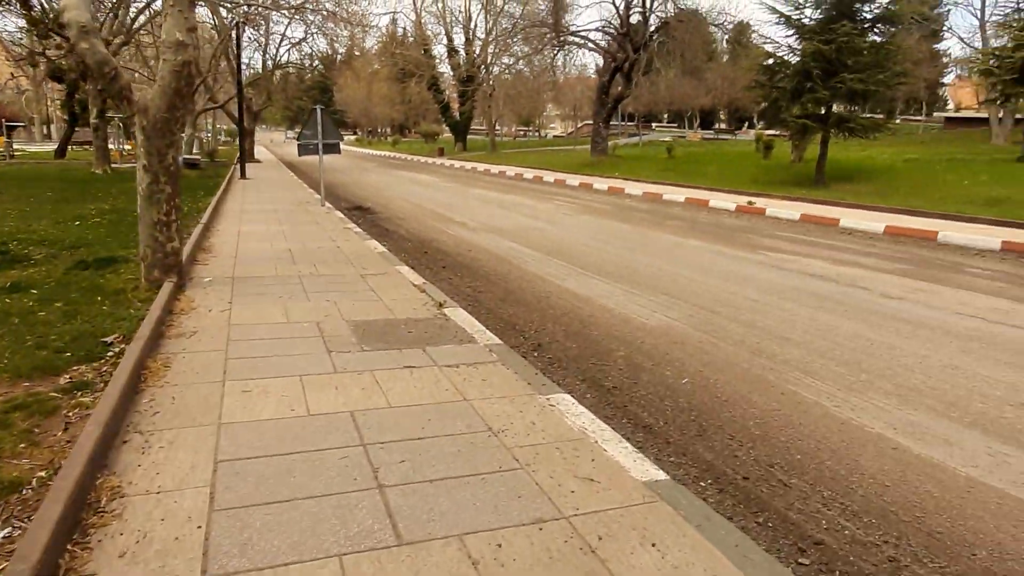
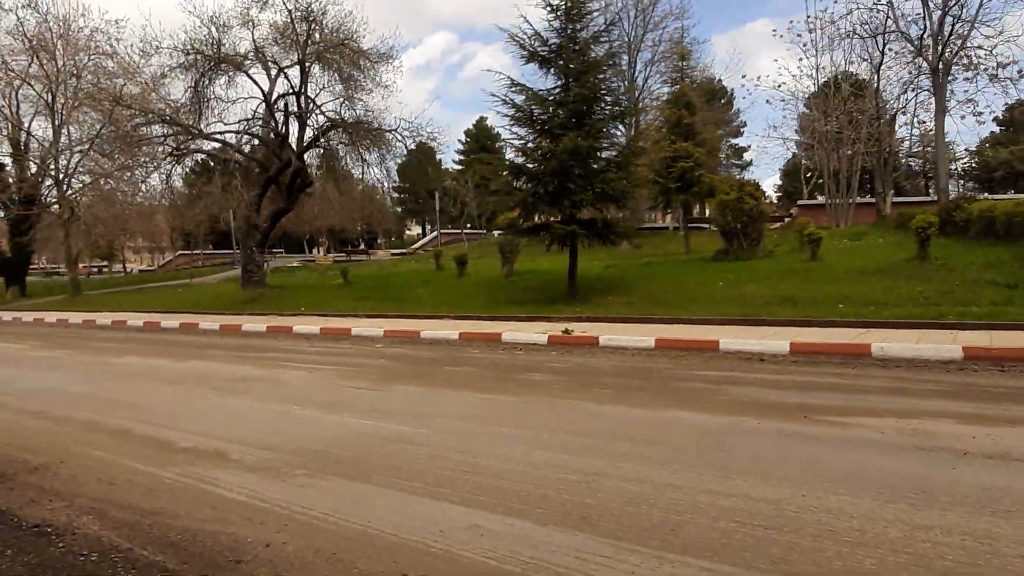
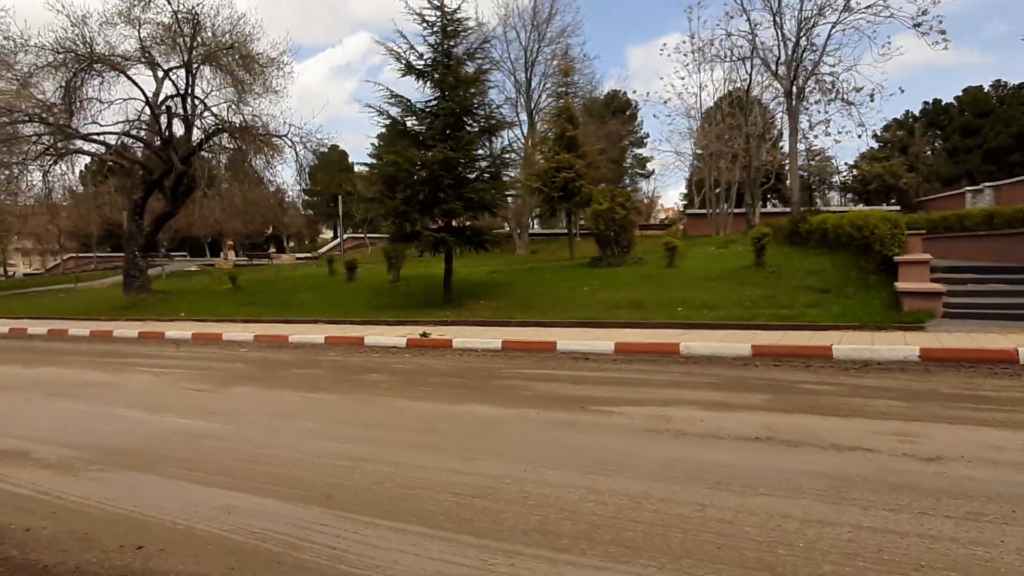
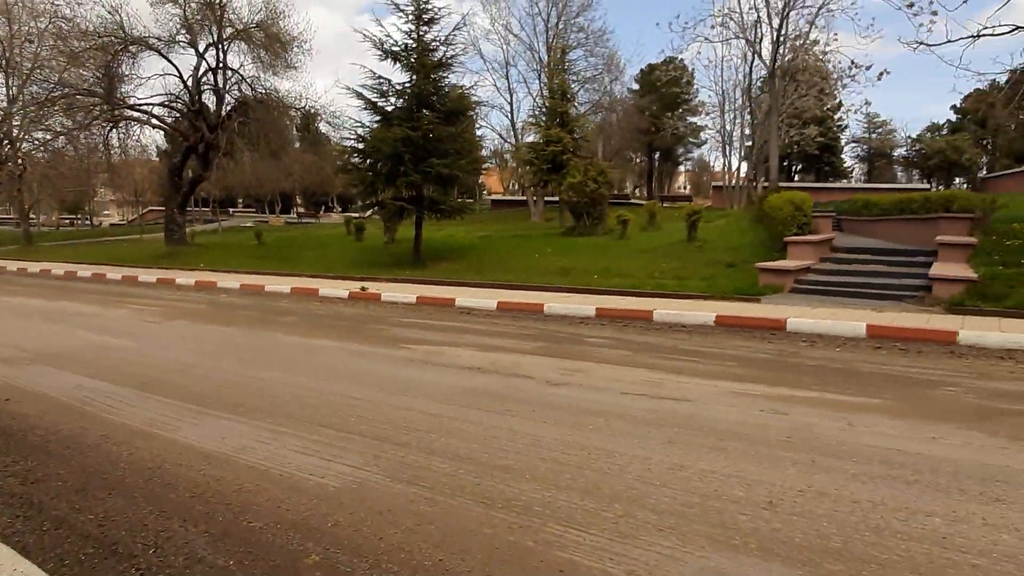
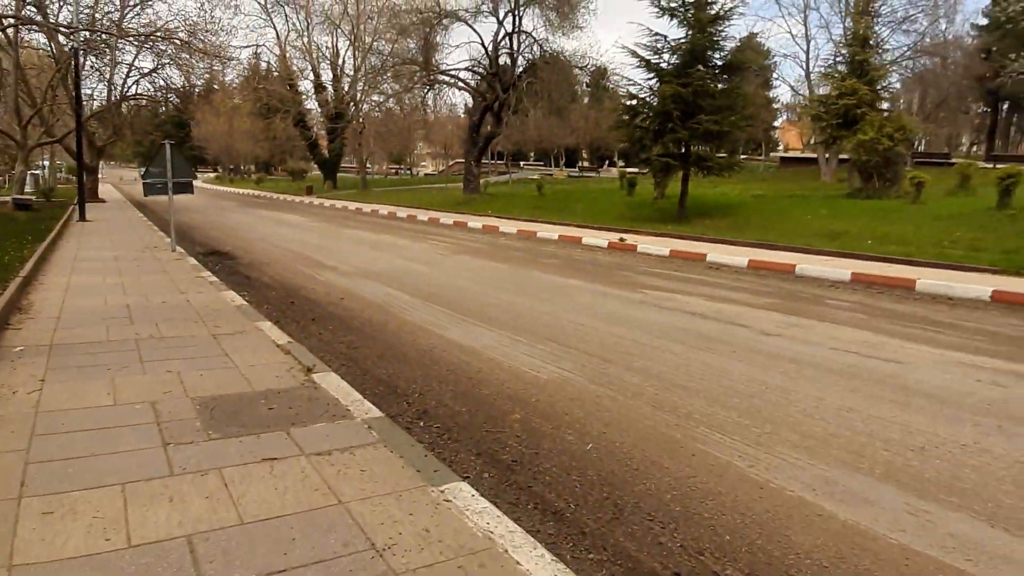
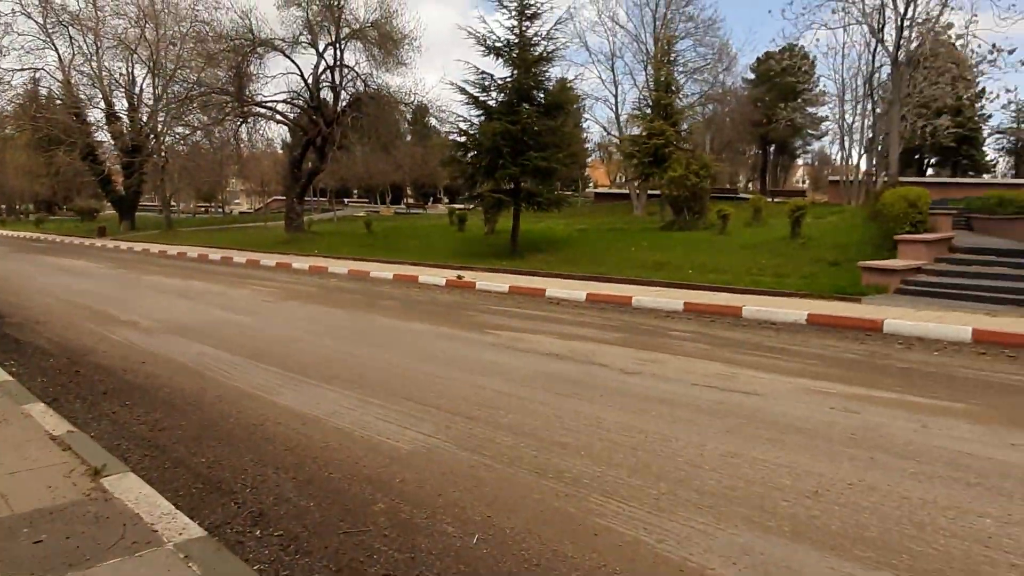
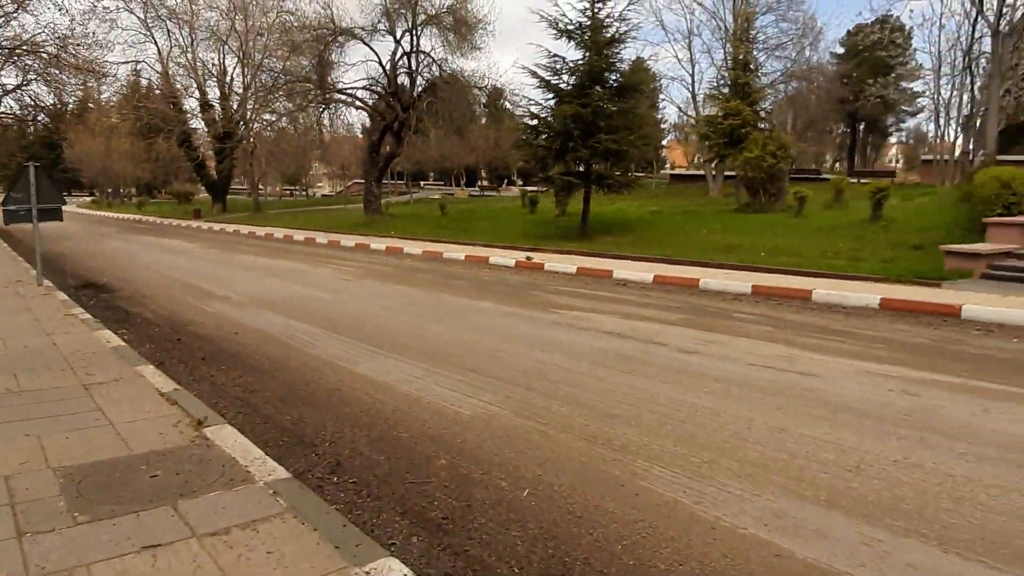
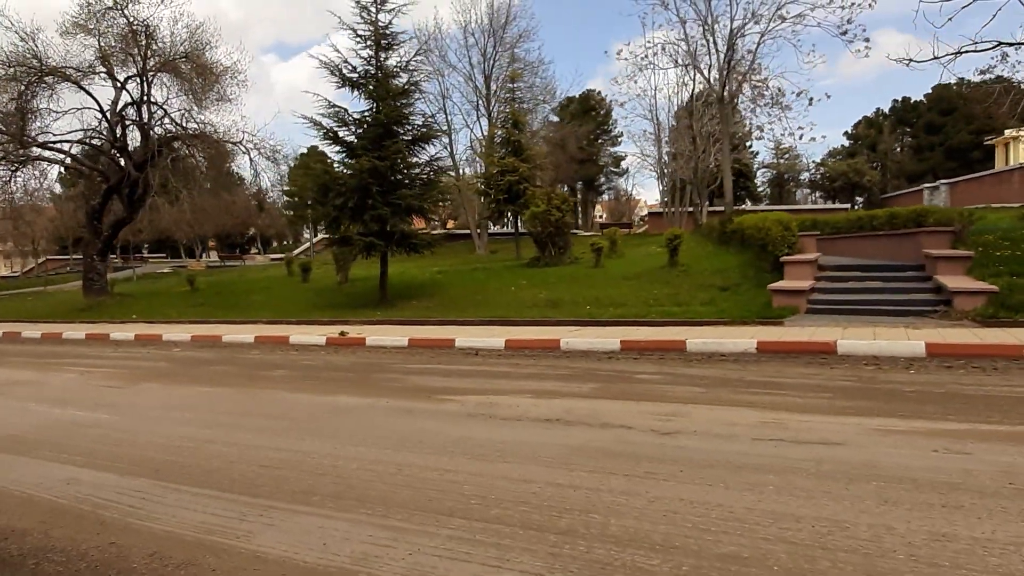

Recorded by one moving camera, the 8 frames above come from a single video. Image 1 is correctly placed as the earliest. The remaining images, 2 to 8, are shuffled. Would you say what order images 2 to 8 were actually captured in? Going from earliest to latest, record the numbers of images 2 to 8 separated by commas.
5, 7, 6, 4, 8, 3, 2
